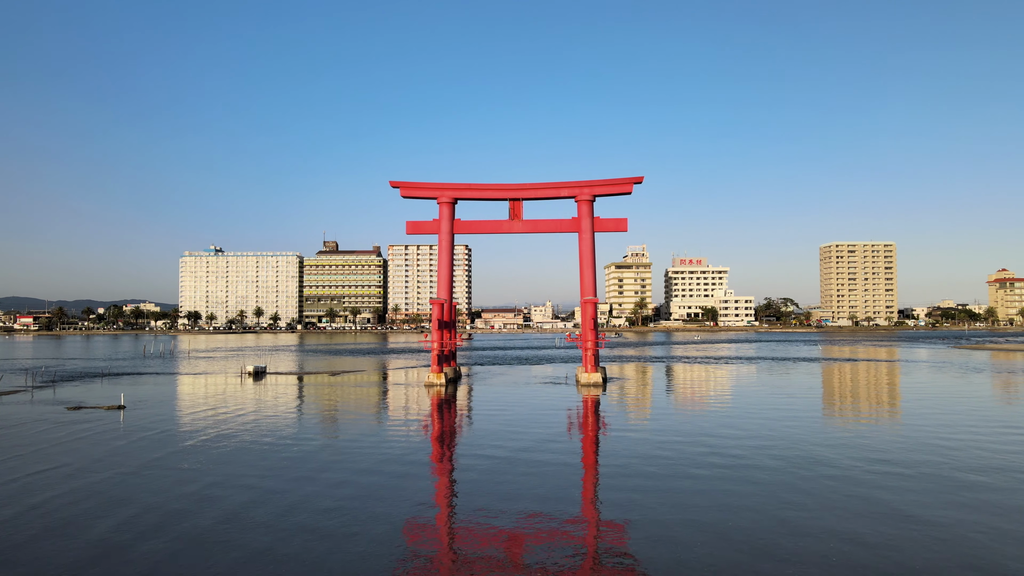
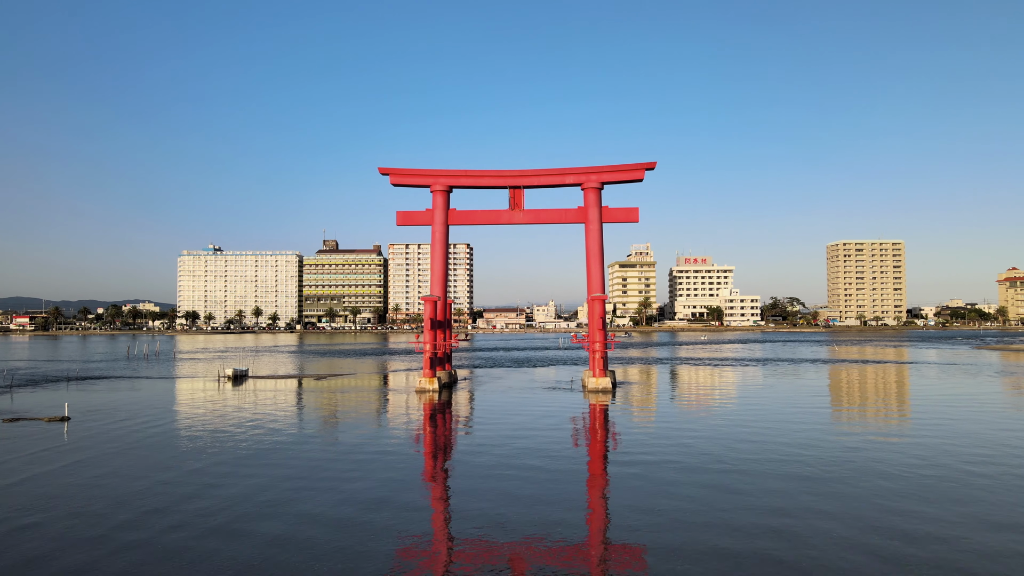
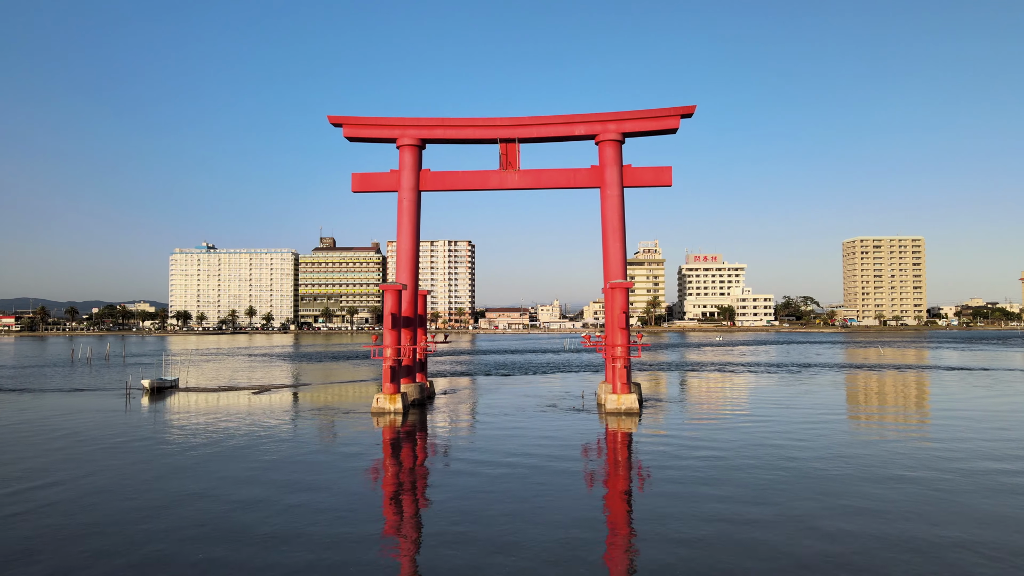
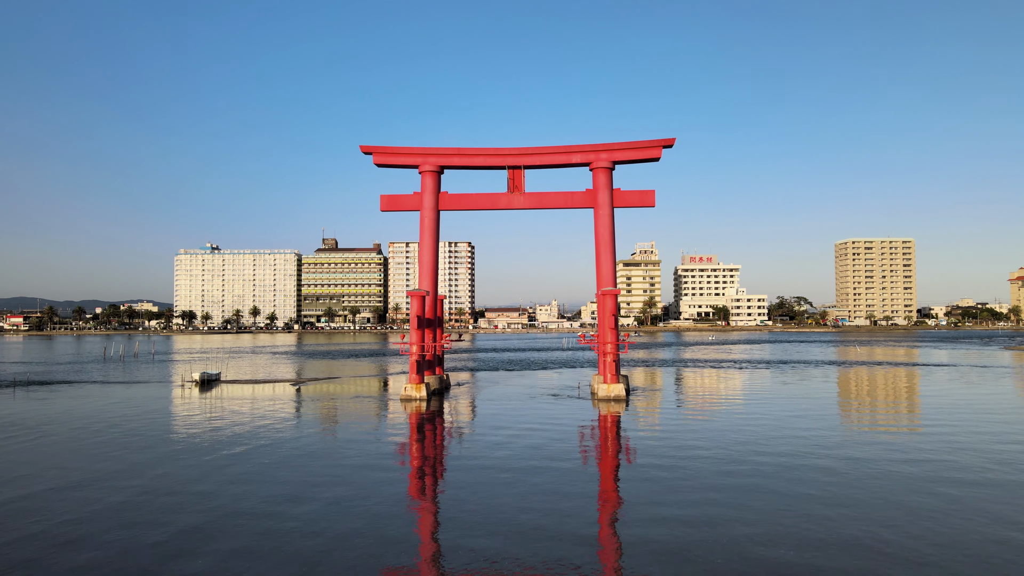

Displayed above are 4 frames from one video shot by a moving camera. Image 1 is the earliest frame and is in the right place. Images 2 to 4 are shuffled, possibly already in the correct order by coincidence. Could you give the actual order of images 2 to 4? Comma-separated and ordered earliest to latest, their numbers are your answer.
2, 4, 3
